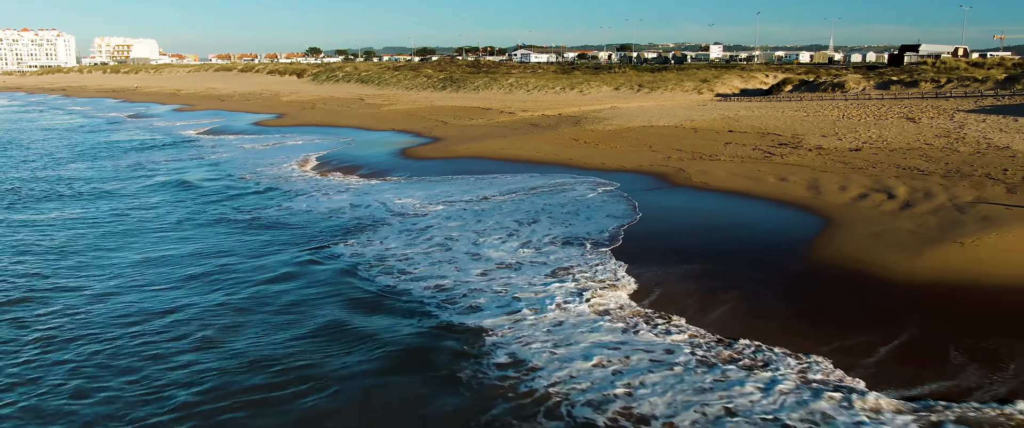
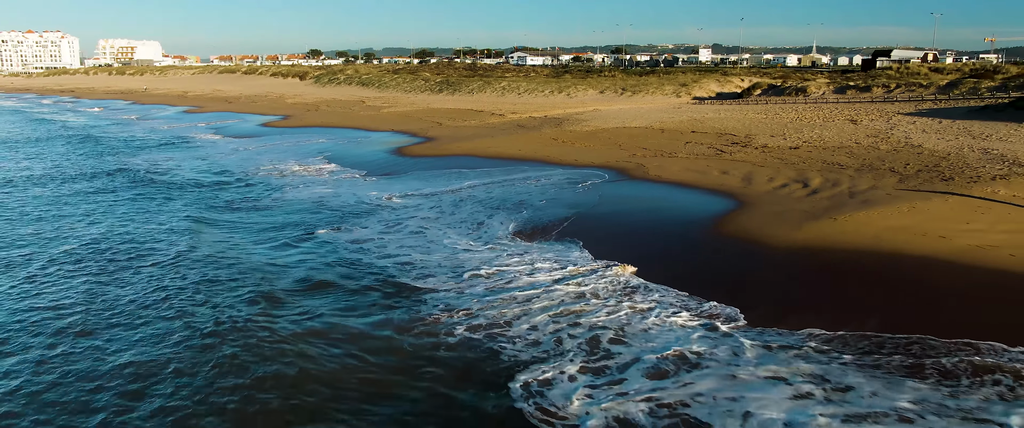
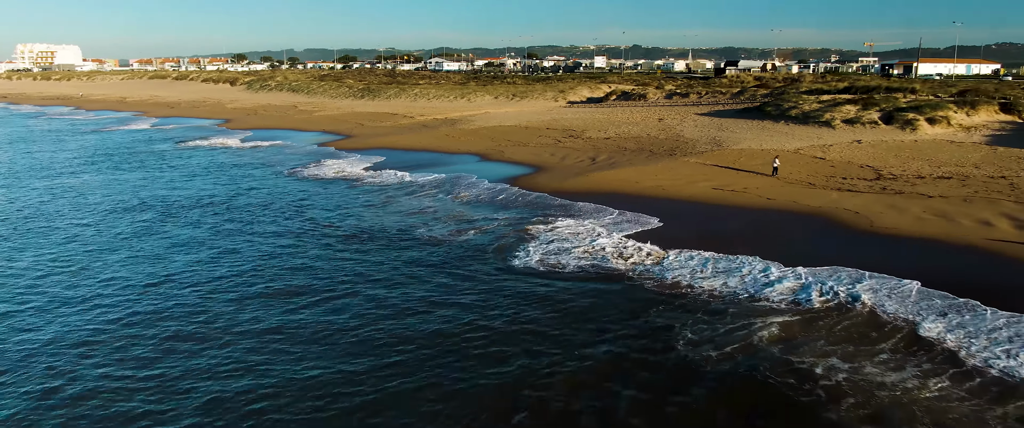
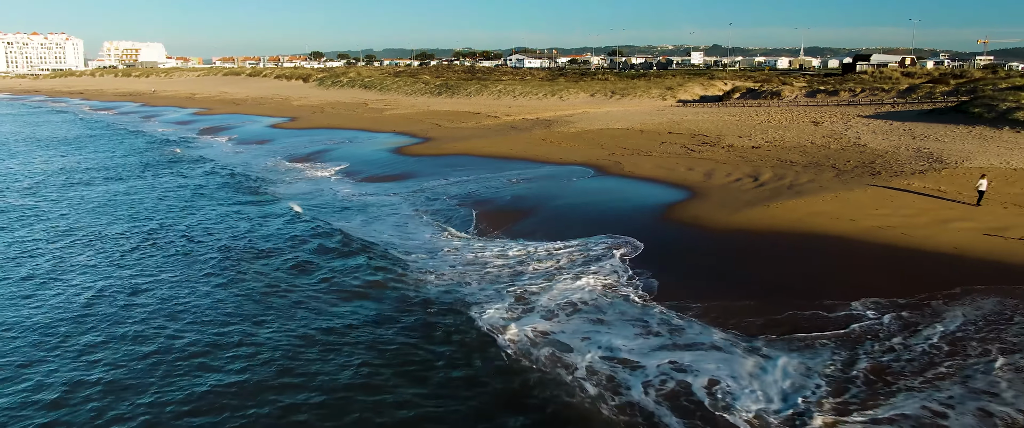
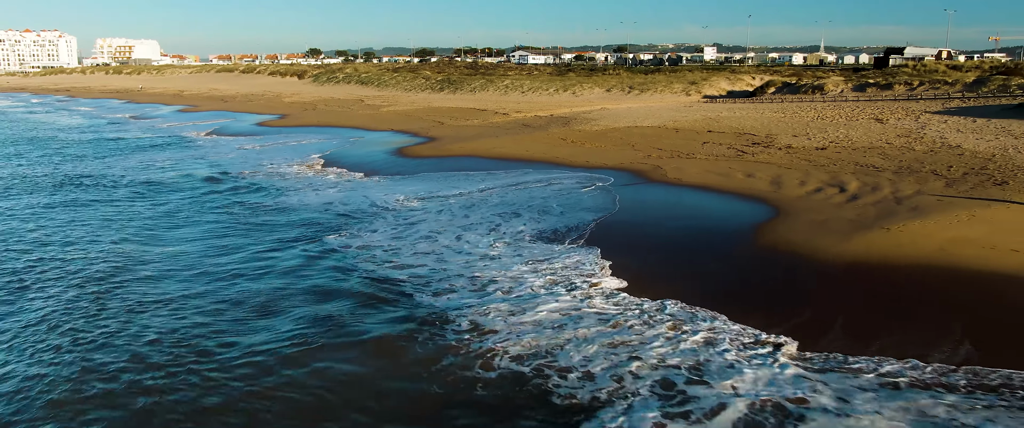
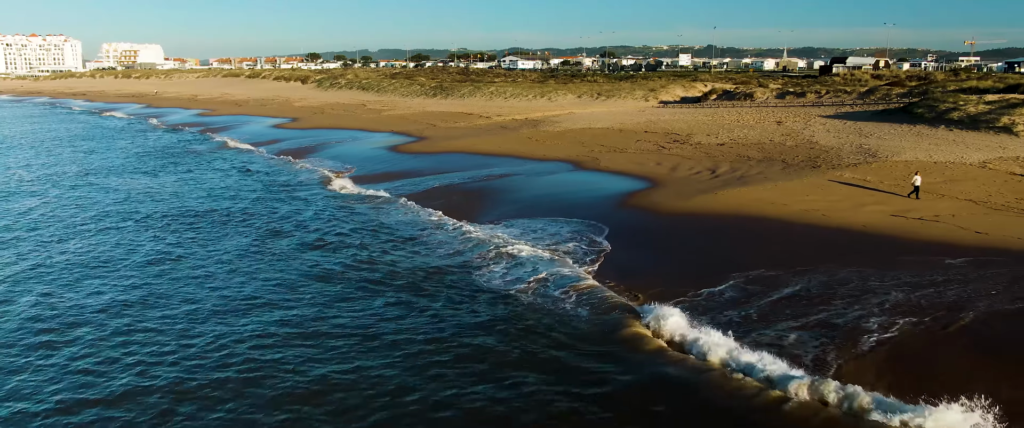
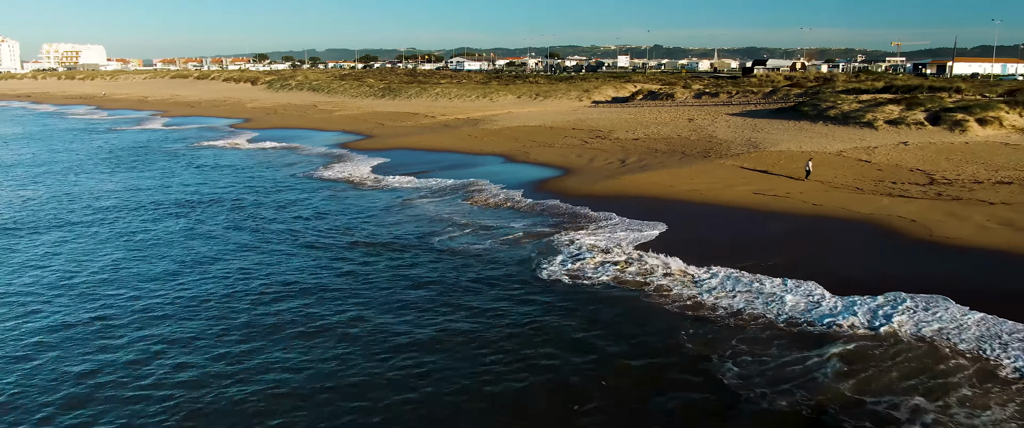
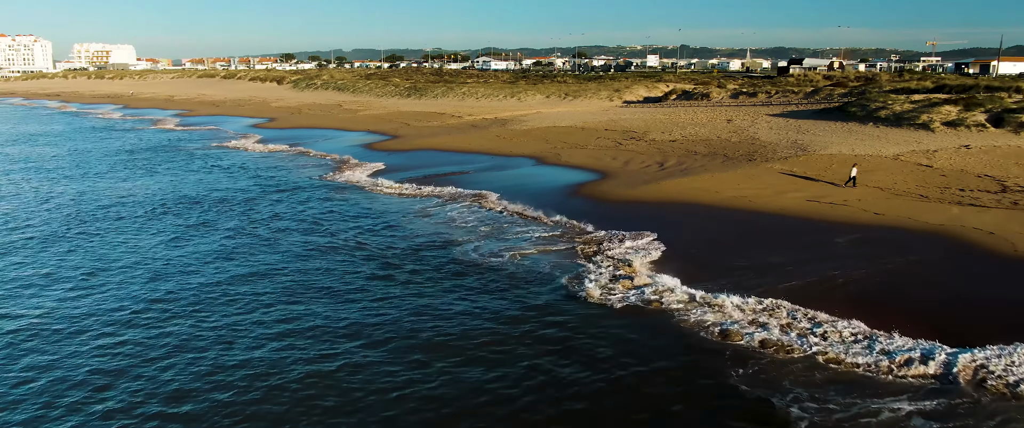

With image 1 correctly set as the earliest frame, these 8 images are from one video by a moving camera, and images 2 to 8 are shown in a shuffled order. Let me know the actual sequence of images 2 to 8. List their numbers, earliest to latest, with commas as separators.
5, 2, 4, 6, 8, 7, 3
